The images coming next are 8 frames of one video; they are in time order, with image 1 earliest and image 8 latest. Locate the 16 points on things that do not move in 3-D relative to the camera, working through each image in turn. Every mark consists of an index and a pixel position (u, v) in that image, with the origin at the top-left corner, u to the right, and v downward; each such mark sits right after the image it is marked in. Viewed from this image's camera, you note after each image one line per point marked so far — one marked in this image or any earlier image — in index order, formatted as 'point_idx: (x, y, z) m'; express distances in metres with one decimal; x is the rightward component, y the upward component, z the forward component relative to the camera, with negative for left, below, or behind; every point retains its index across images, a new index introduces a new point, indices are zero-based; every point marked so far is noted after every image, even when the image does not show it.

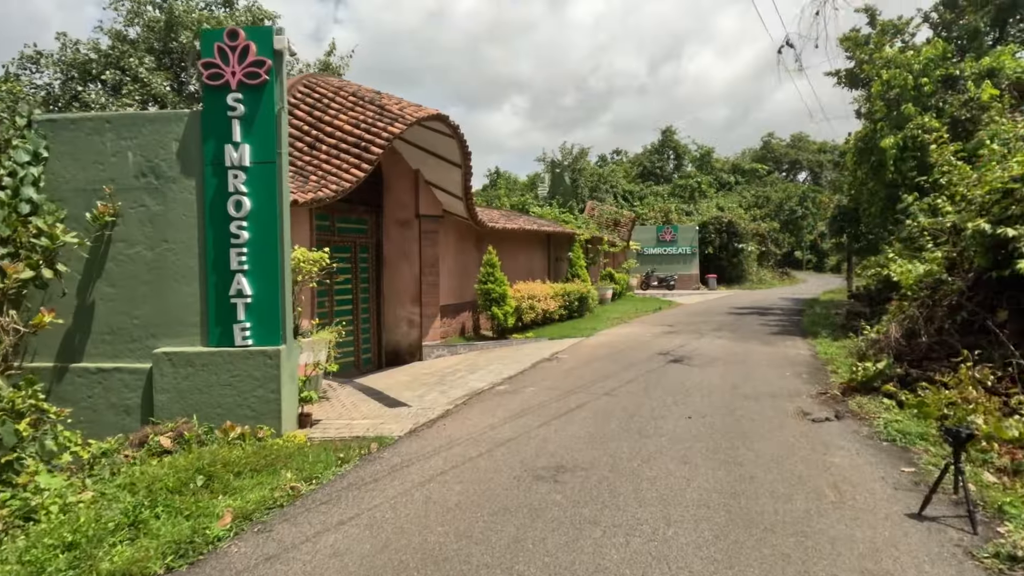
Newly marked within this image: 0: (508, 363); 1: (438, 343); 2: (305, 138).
0: (-0.1, -1.3, +11.3) m
1: (-1.6, -1.2, +13.8) m
2: (-3.3, +2.4, +10.3) m
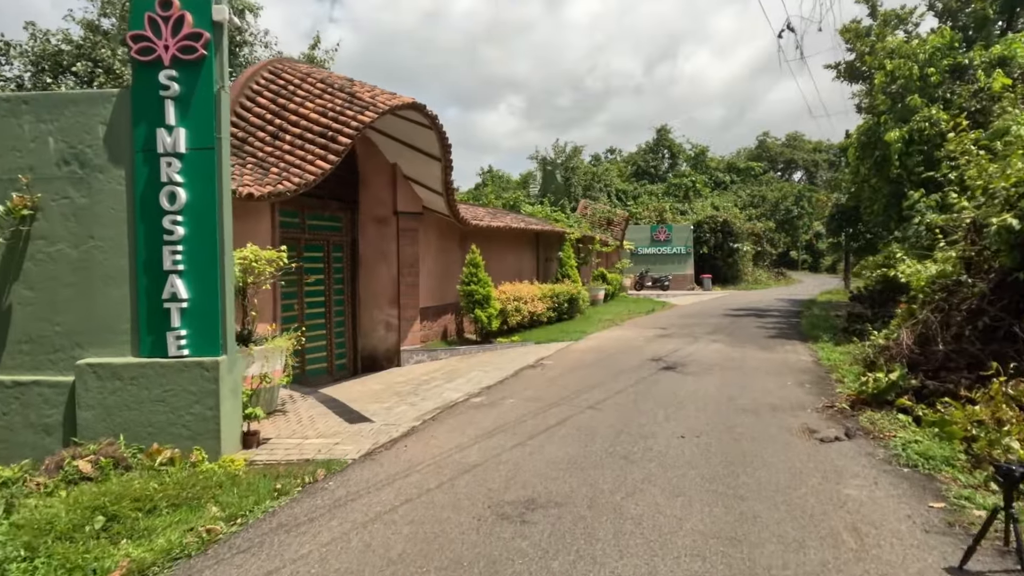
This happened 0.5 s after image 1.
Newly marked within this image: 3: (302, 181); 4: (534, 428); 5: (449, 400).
0: (-0.4, -1.3, +10.5) m
1: (-1.9, -1.2, +13.0) m
2: (-3.6, +2.3, +9.5) m
3: (-2.8, +1.4, +8.7) m
4: (+0.2, -1.4, +6.5) m
5: (-0.8, -1.4, +8.1) m
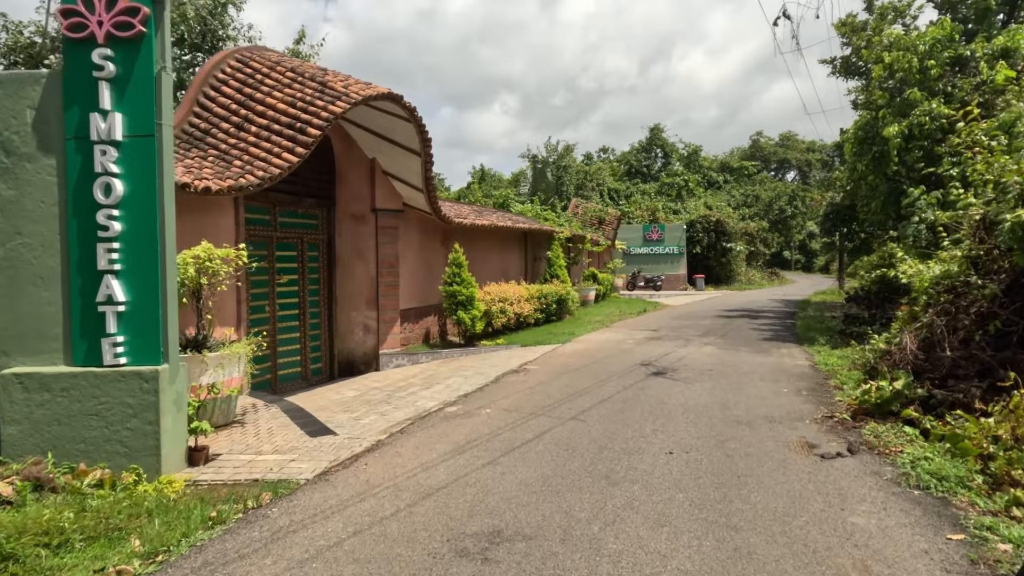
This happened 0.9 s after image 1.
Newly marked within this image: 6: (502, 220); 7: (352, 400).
0: (-0.6, -1.4, +10.0) m
1: (-2.2, -1.2, +12.4) m
2: (-3.8, +2.3, +8.9) m
3: (-3.1, +1.4, +8.1) m
4: (0.0, -1.4, +5.9) m
5: (-1.0, -1.4, +7.6) m
6: (-0.2, +1.7, +16.4) m
7: (-2.1, -1.5, +8.6) m
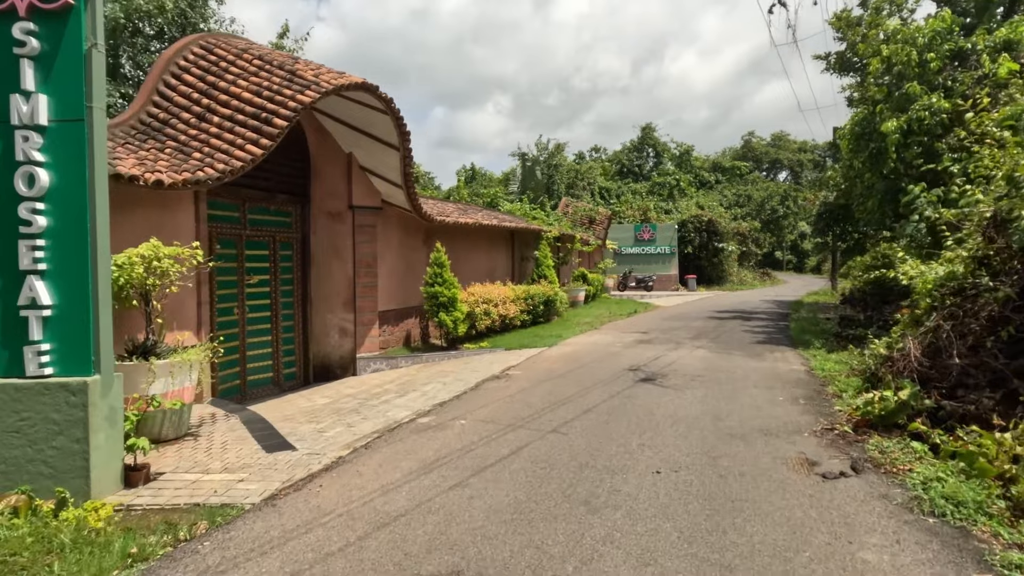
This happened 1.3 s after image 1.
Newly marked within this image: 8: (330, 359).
0: (-0.9, -1.4, +9.4) m
1: (-2.5, -1.2, +11.9) m
2: (-4.1, +2.3, +8.4) m
3: (-3.3, +1.4, +7.6) m
4: (-0.2, -1.4, +5.4) m
5: (-1.3, -1.4, +7.0) m
6: (-0.6, +1.7, +15.9) m
7: (-2.4, -1.5, +8.1) m
8: (-3.2, -1.3, +11.6) m
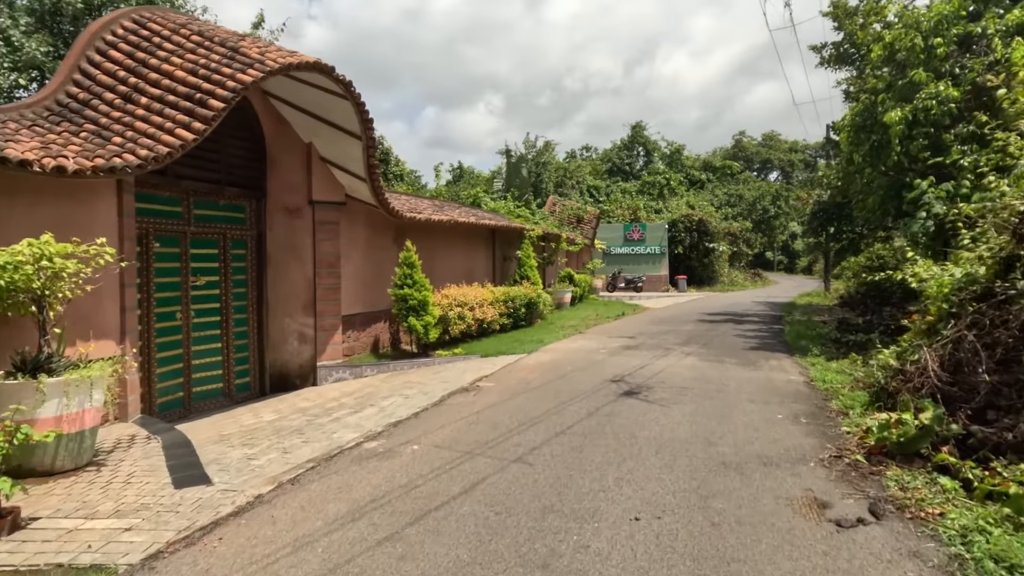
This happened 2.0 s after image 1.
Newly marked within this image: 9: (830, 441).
0: (-1.3, -1.4, +8.5) m
1: (-2.9, -1.3, +11.0) m
2: (-4.5, +2.3, +7.4) m
3: (-3.7, +1.4, +6.6) m
4: (-0.6, -1.5, +4.5) m
5: (-1.6, -1.5, +6.1) m
6: (-1.1, +1.7, +15.0) m
7: (-2.7, -1.5, +7.2) m
8: (-3.7, -1.3, +10.7) m
9: (+2.8, -1.4, +5.9) m
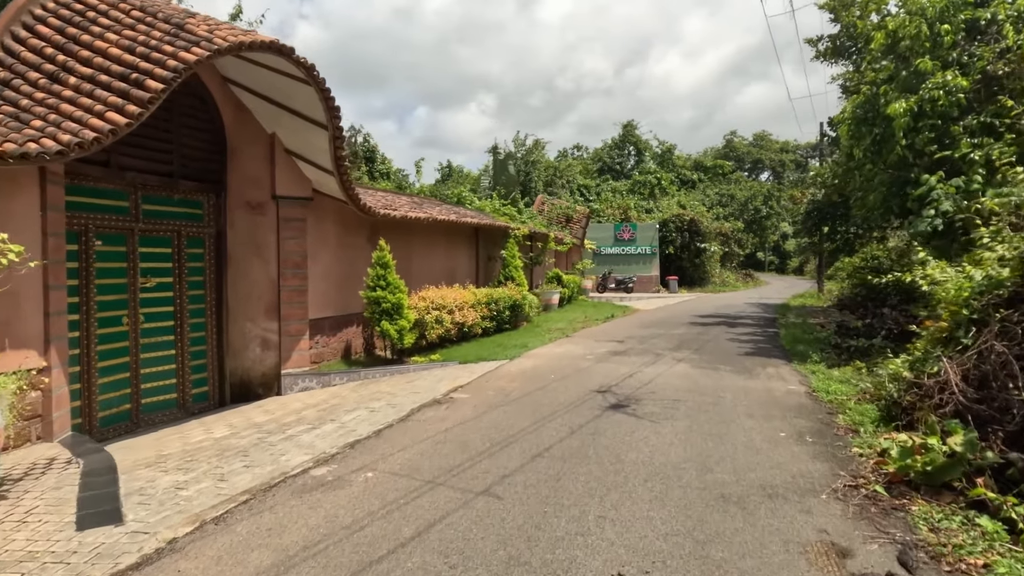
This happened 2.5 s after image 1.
0: (-1.6, -1.4, +7.8) m
1: (-3.2, -1.3, +10.2) m
2: (-4.7, +2.2, +6.6) m
3: (-3.9, +1.3, +5.8) m
4: (-0.8, -1.5, +3.8) m
5: (-1.9, -1.5, +5.4) m
6: (-1.4, +1.6, +14.2) m
7: (-3.0, -1.6, +6.4) m
8: (-4.0, -1.3, +9.9) m
9: (+2.6, -1.4, +5.2) m
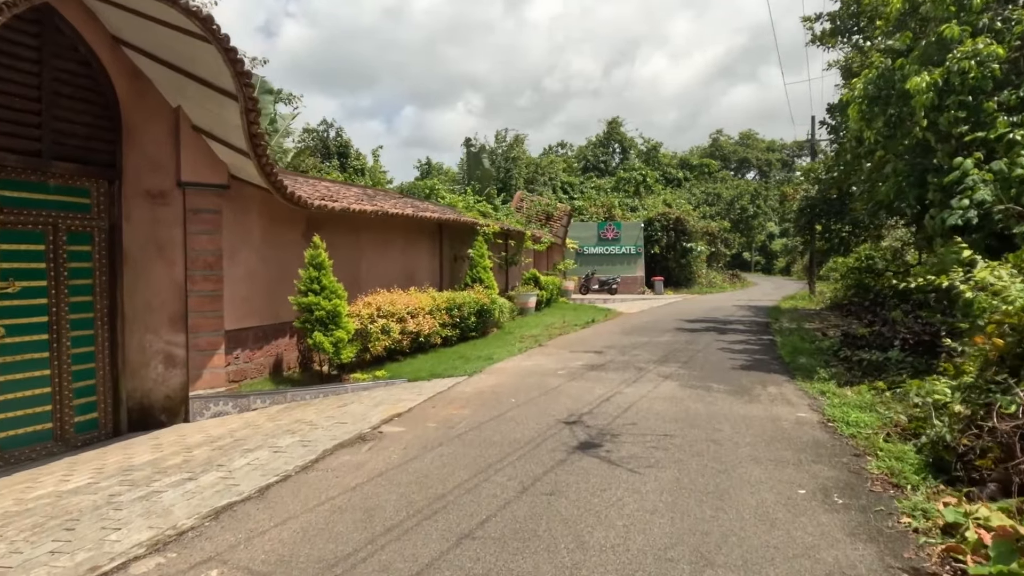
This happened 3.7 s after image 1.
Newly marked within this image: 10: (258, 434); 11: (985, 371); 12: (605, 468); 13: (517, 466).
0: (-2.1, -1.5, +6.1) m
1: (-3.8, -1.4, +8.5) m
2: (-5.2, +2.2, +4.9) m
3: (-4.4, +1.3, +4.2) m
4: (-1.3, -1.6, +2.2) m
5: (-2.4, -1.6, +3.7) m
6: (-2.1, +1.6, +12.6) m
7: (-3.5, -1.6, +4.7) m
8: (-4.5, -1.4, +8.2) m
9: (+2.1, -1.5, +3.6) m
10: (-2.7, -1.5, +7.0) m
11: (+3.8, -0.7, +5.2) m
12: (+0.7, -1.4, +5.2) m
13: (0.0, -1.4, +5.3) m
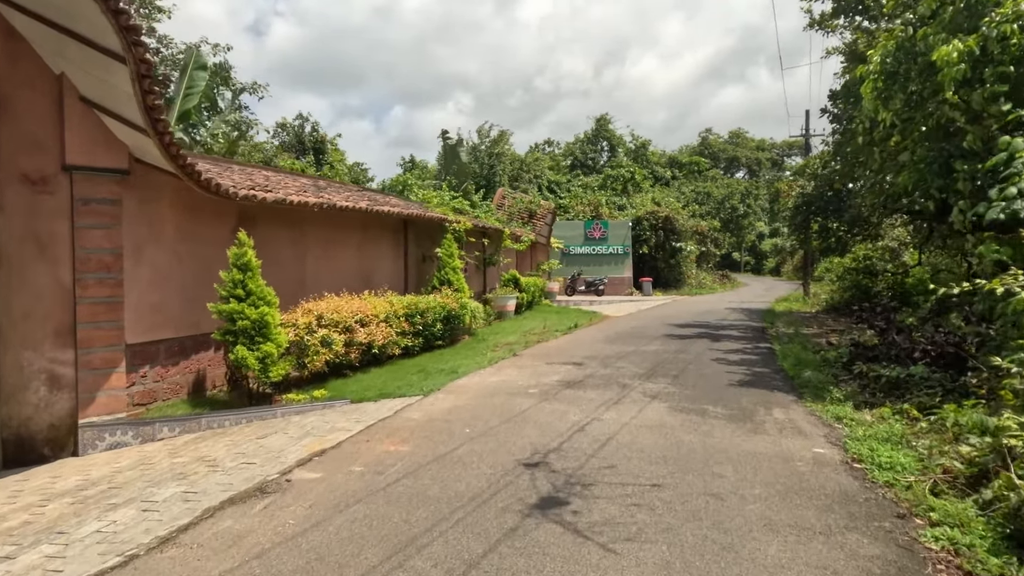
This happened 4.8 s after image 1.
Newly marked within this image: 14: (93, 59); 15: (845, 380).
0: (-2.5, -1.6, +4.7) m
1: (-4.2, -1.4, +7.1) m
2: (-5.6, +2.1, +3.5) m
3: (-4.8, +1.2, +2.7) m
4: (-1.6, -1.6, +0.8) m
5: (-2.8, -1.6, +2.3) m
6: (-2.6, +1.5, +11.2) m
7: (-3.9, -1.7, +3.3) m
8: (-5.0, -1.5, +6.8) m
9: (+1.7, -1.5, +2.3) m
10: (-3.1, -1.6, +5.6) m
11: (+3.4, -0.7, +3.9) m
12: (+0.3, -1.5, +3.9) m
13: (-0.4, -1.5, +3.9) m
14: (-4.0, +2.2, +6.2) m
15: (+4.4, -1.2, +8.6) m
